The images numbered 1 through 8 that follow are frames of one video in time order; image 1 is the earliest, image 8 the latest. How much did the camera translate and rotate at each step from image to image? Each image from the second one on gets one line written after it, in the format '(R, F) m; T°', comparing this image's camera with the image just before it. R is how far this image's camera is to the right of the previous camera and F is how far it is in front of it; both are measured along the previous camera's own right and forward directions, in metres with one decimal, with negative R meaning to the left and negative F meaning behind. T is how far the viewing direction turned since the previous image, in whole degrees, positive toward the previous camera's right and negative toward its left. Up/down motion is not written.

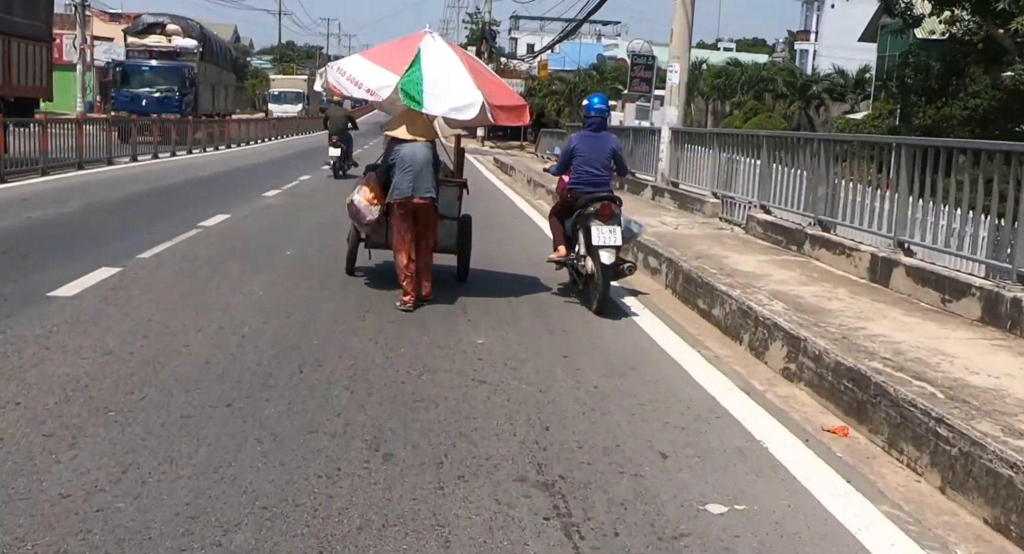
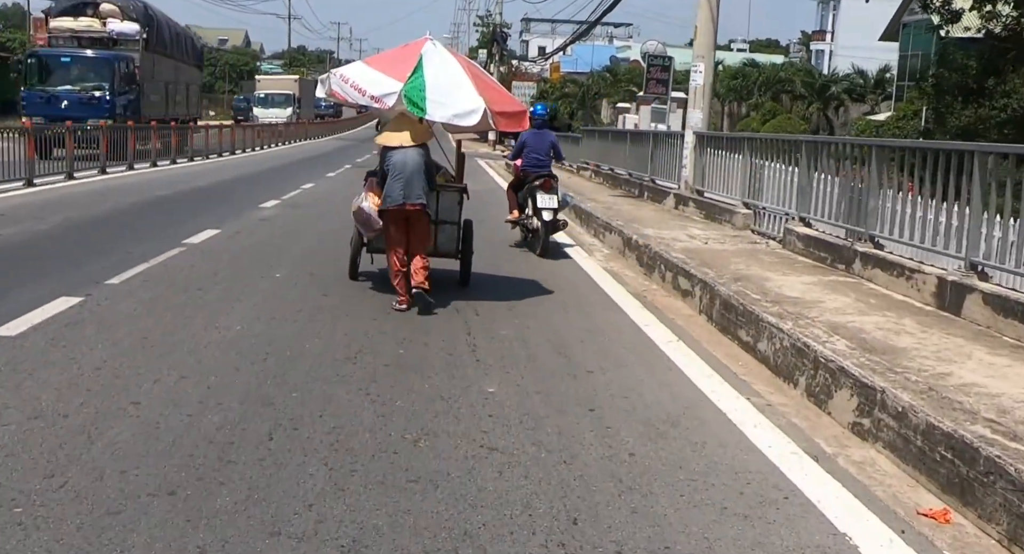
(0.0, +1.2) m; -1°
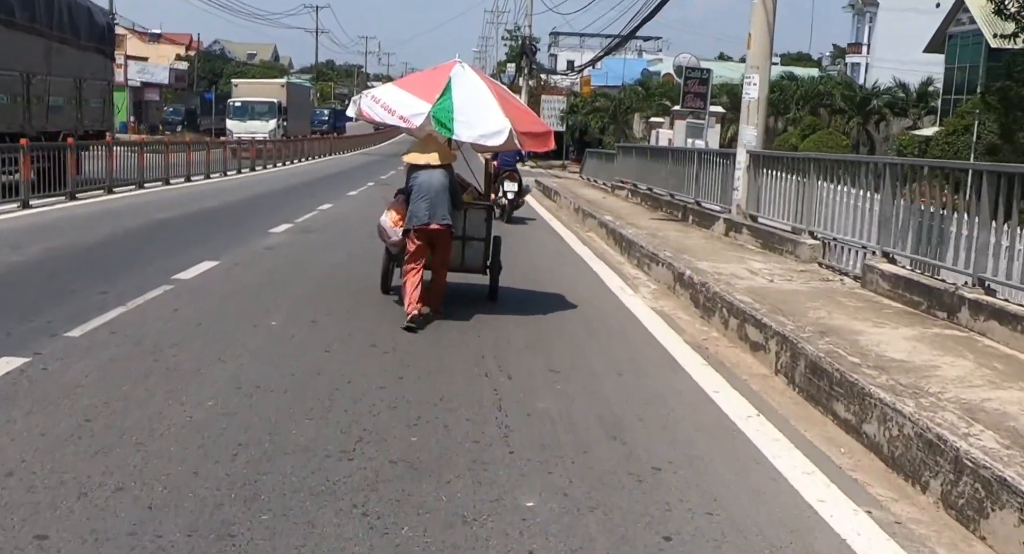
(-0.1, +1.6) m; -1°
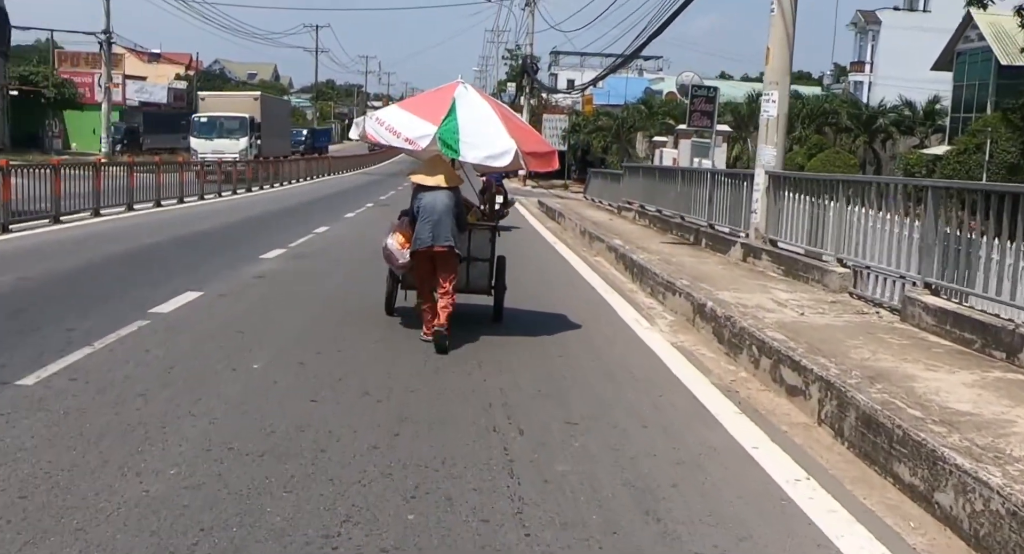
(-0.1, +0.9) m; 0°
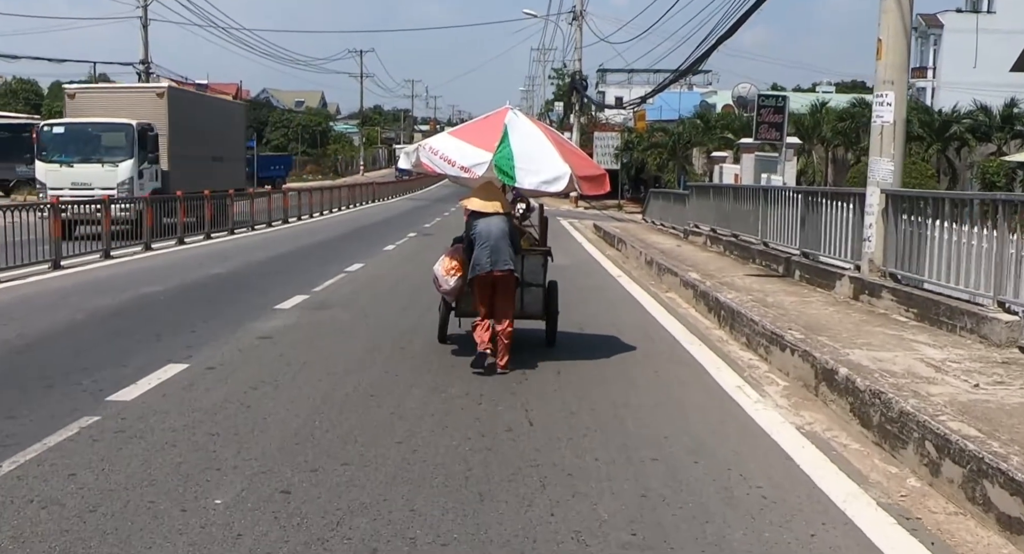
(-0.1, +2.4) m; -3°
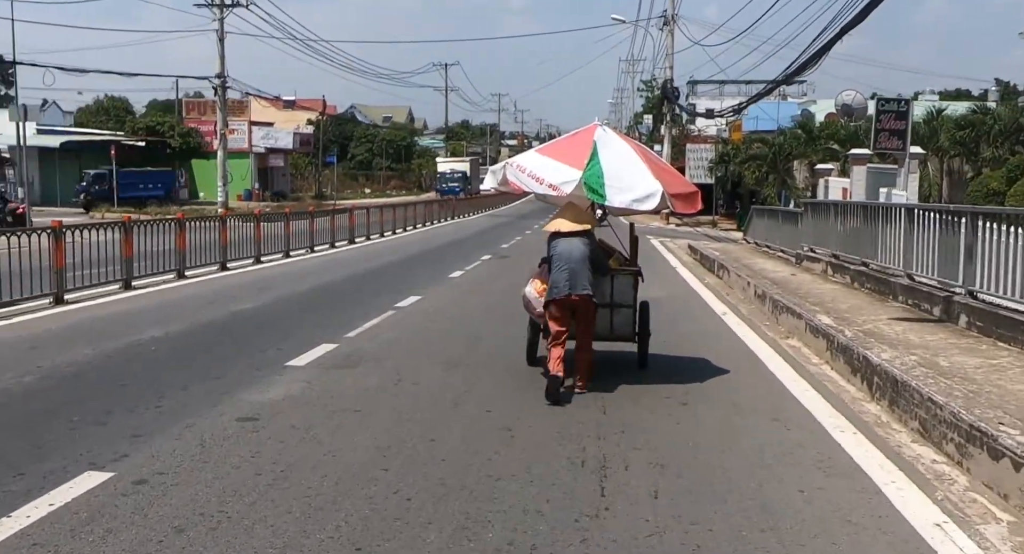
(+0.1, +3.0) m; -5°
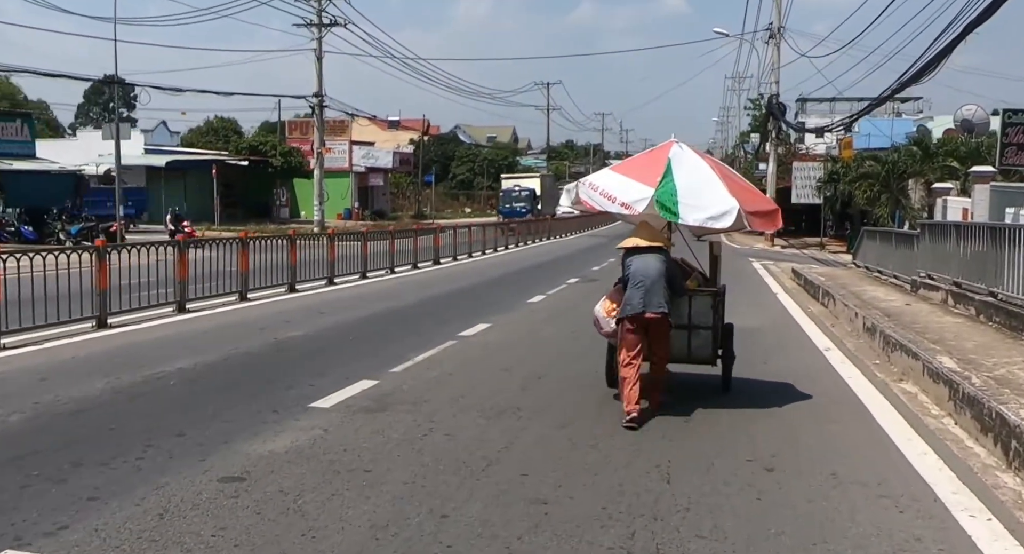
(+0.4, +1.4) m; -5°
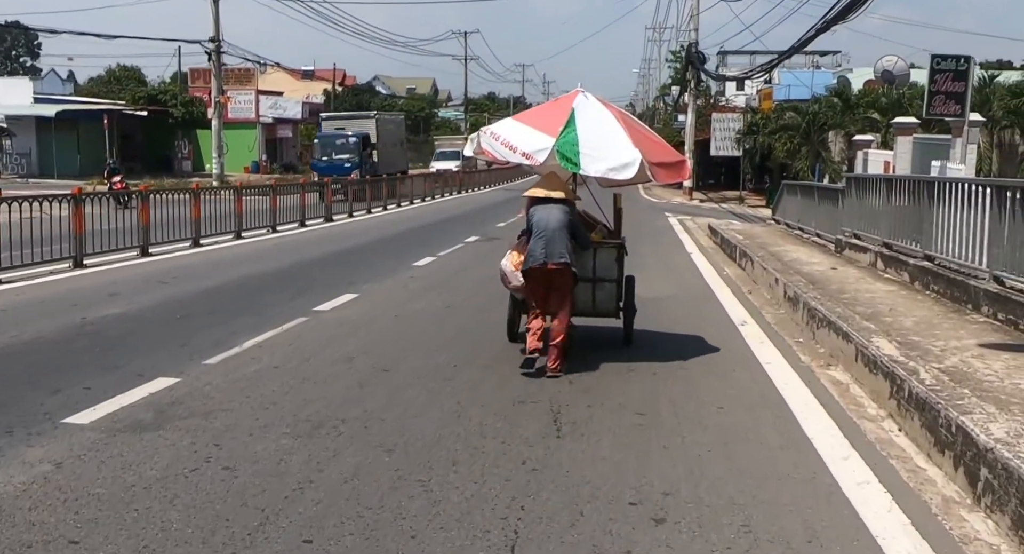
(+0.6, +2.0) m; +4°
